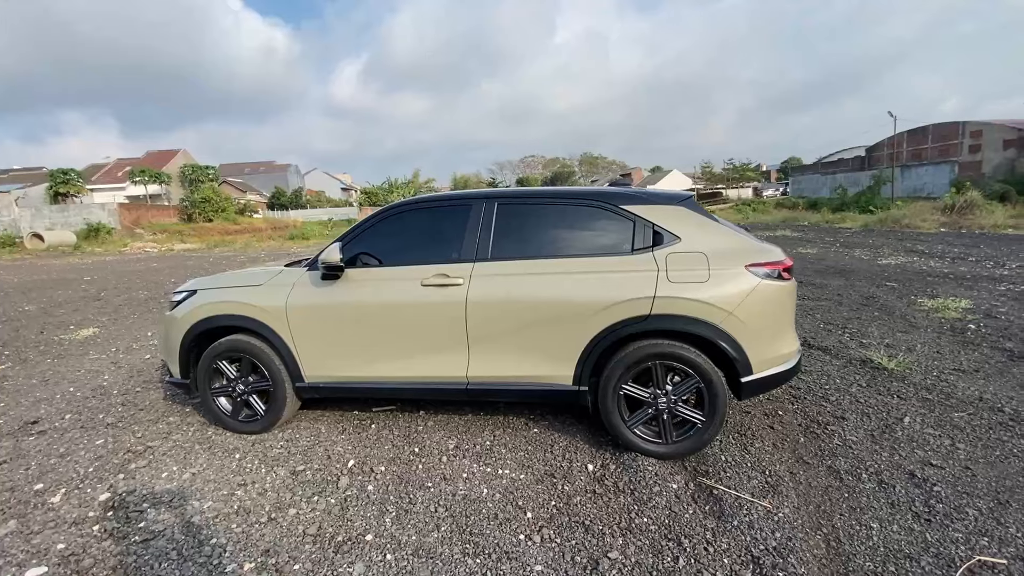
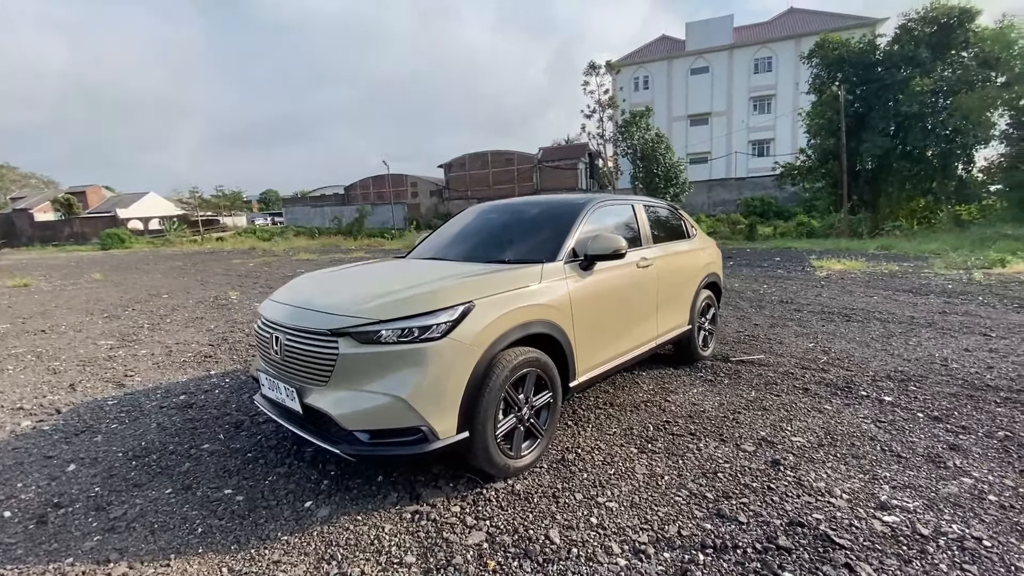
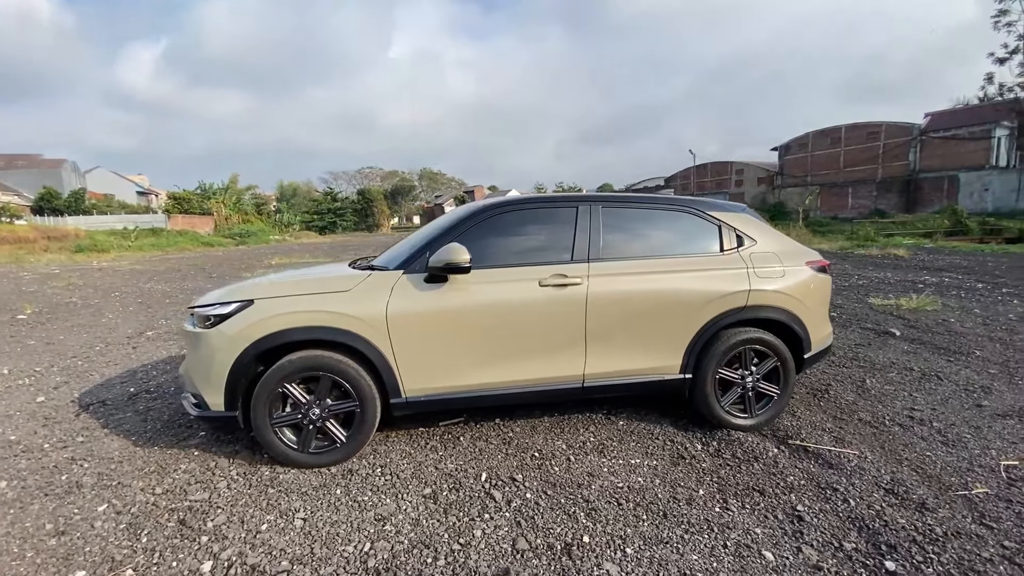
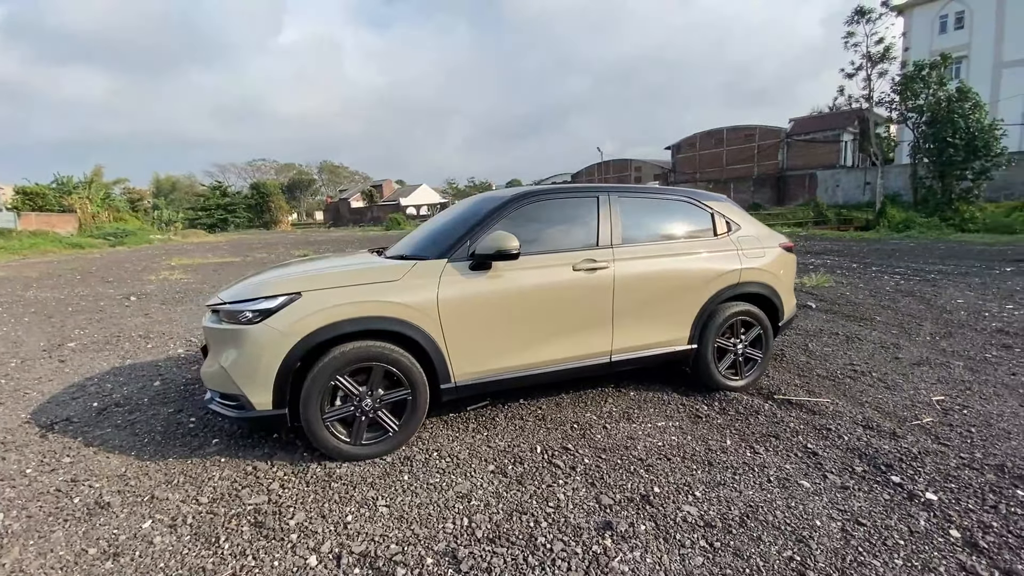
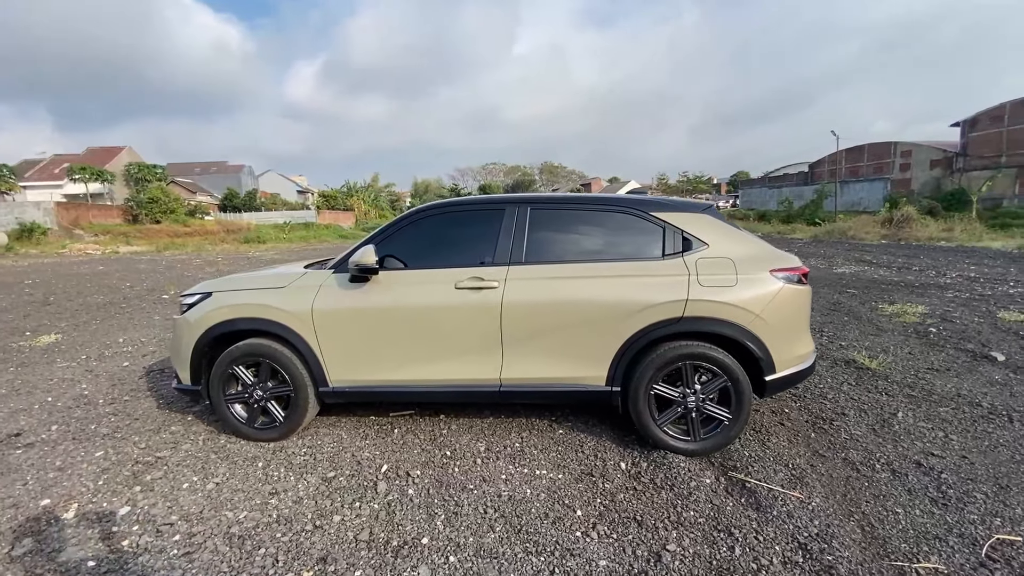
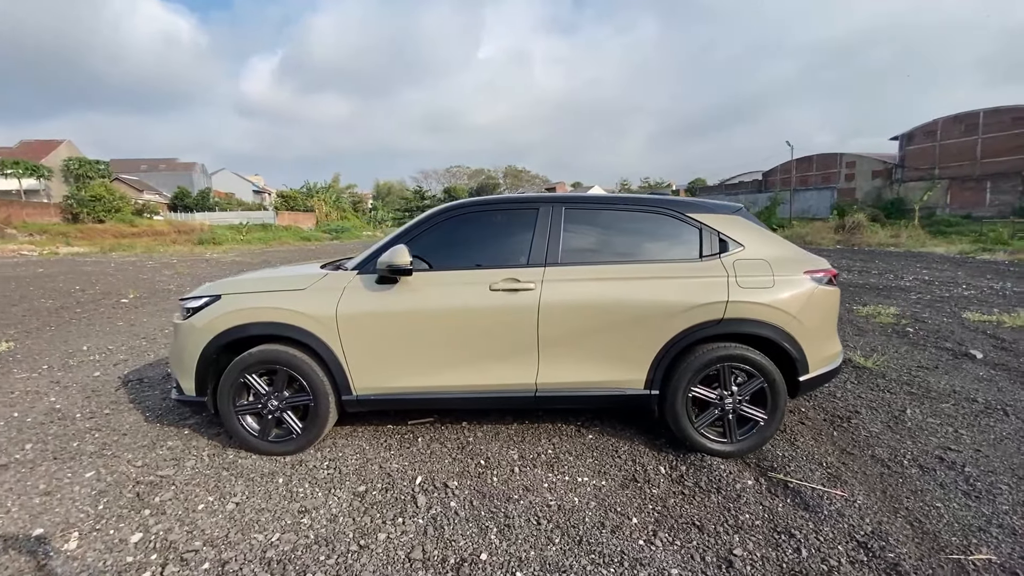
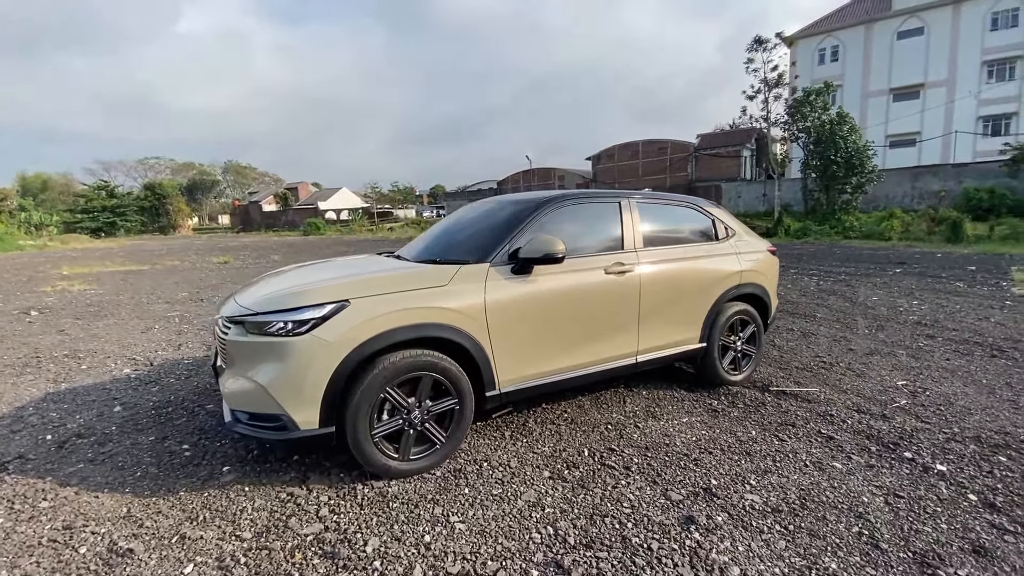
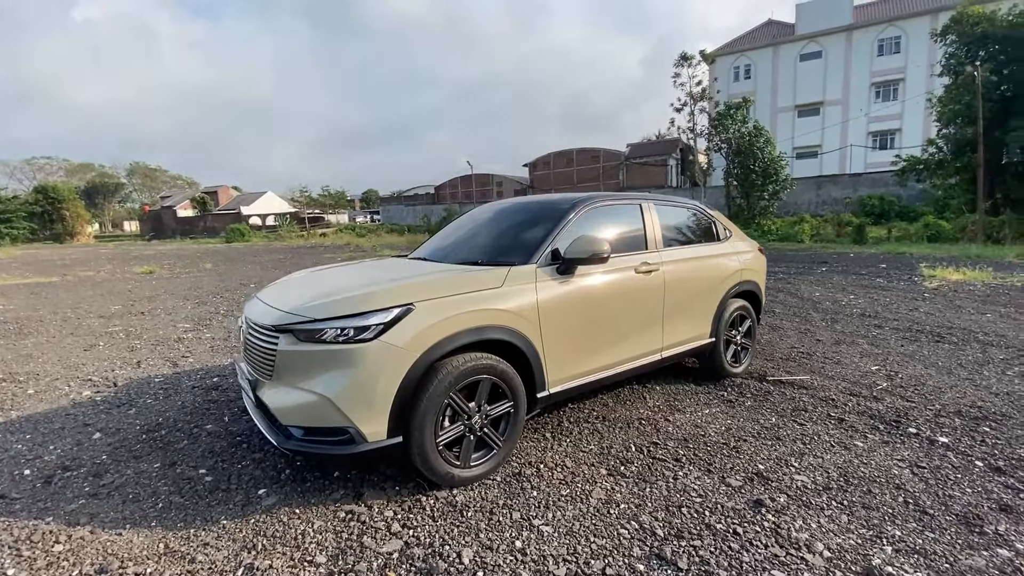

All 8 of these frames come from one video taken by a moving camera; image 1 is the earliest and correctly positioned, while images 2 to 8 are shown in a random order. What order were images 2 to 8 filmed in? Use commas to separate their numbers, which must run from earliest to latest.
5, 6, 3, 4, 7, 8, 2
